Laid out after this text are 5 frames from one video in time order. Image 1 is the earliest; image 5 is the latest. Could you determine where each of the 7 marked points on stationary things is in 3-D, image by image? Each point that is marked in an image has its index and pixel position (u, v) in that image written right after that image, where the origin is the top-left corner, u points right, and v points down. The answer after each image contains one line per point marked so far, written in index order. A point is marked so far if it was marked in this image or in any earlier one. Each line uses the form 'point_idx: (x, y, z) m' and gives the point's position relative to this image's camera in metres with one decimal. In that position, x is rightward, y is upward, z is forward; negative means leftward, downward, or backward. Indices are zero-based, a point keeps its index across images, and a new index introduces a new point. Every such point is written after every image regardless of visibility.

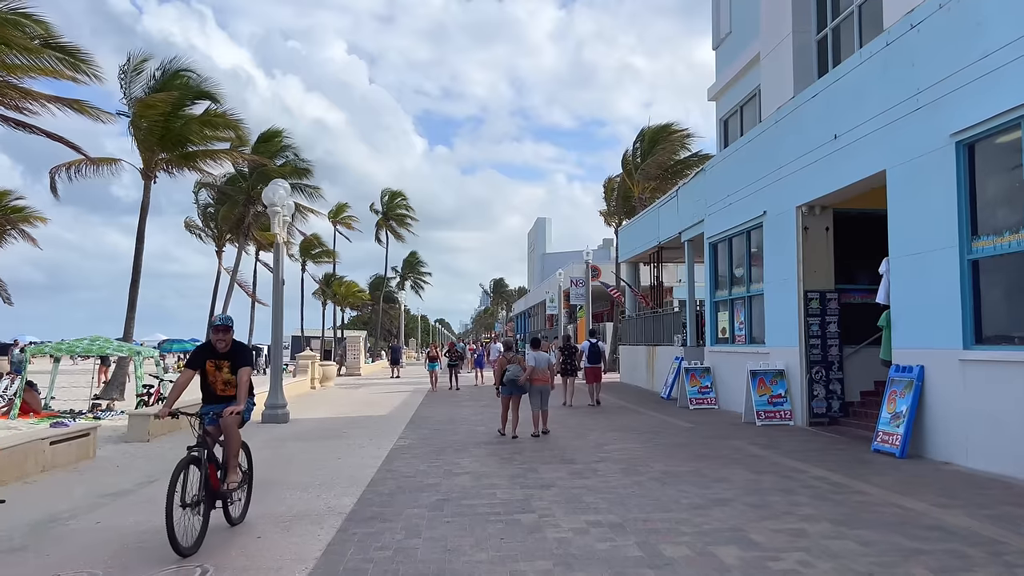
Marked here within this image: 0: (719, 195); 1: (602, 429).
0: (+4.6, +2.1, +17.2) m
1: (+1.5, -2.3, +12.7) m
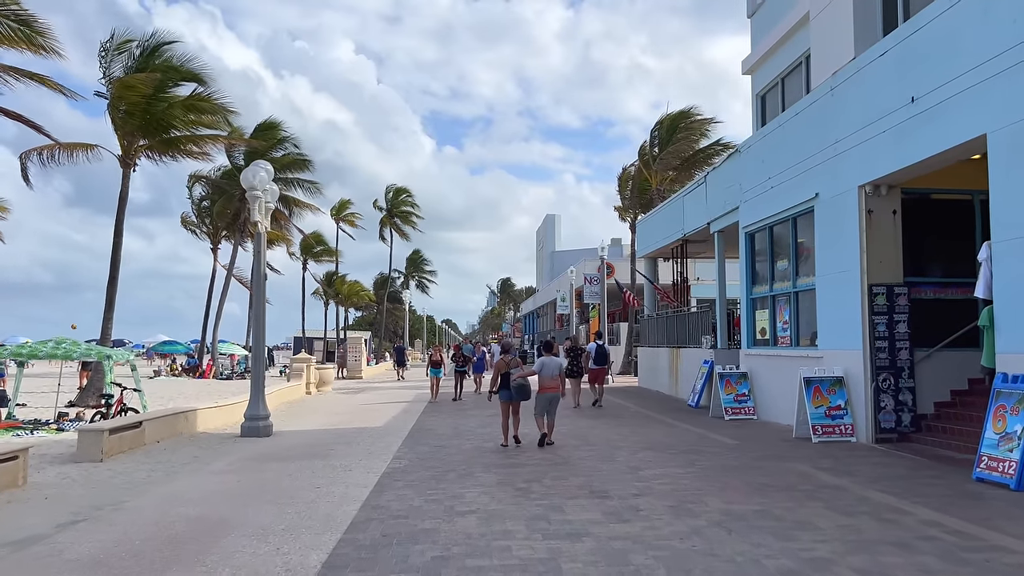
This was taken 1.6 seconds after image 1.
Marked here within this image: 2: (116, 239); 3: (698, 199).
0: (+4.8, +2.2, +15.3) m
1: (+1.7, -2.2, +10.8) m
2: (-10.2, +1.3, +19.9) m
3: (+4.7, +2.3, +19.4) m
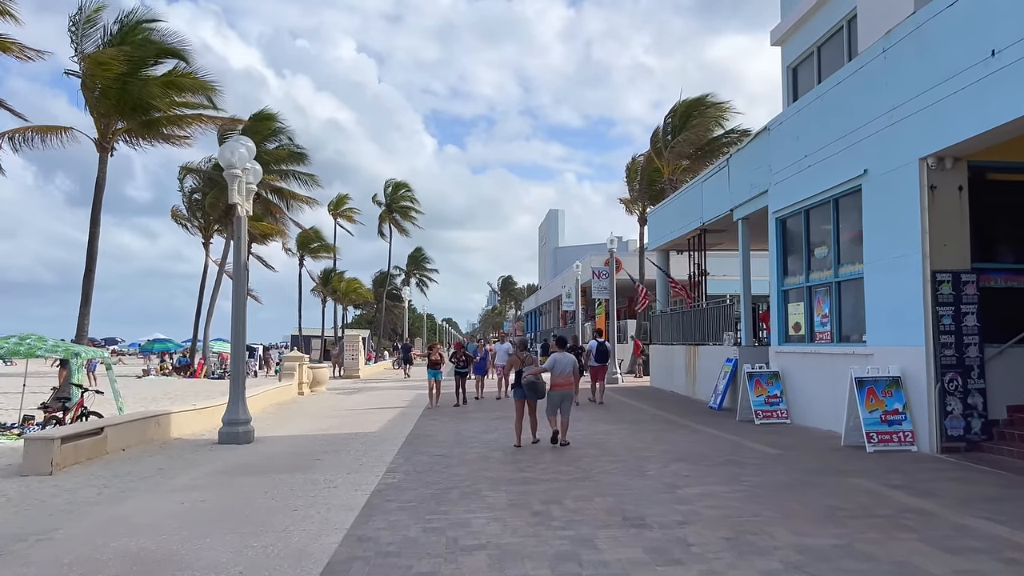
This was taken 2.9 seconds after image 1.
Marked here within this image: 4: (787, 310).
0: (+4.9, +2.3, +13.9) m
1: (+1.8, -2.1, +9.4) m
2: (-10.0, +1.4, +18.5) m
3: (+4.8, +2.4, +18.0) m
4: (+5.0, -0.4, +14.0) m
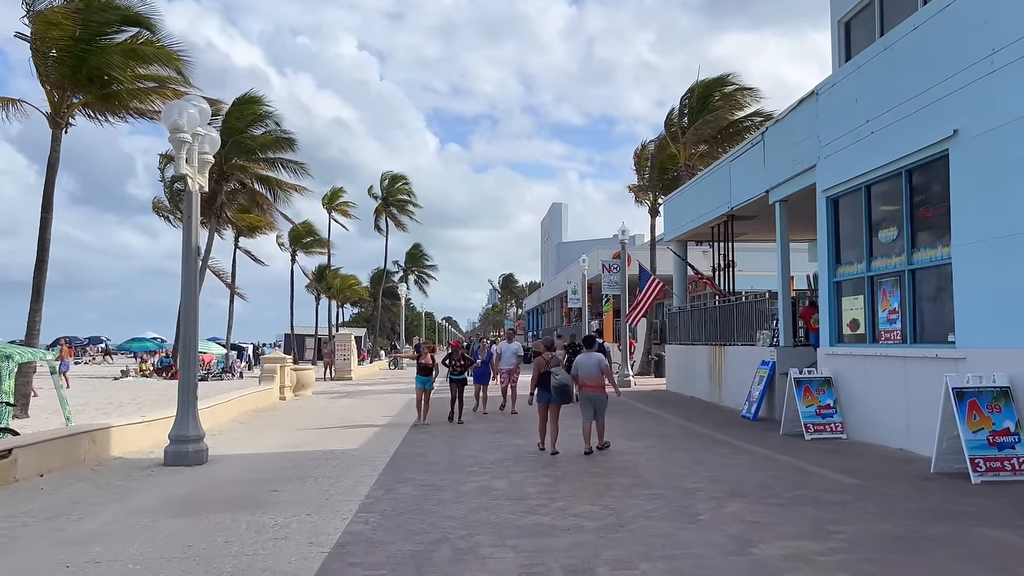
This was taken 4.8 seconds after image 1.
0: (+5.0, +2.5, +11.8) m
1: (+1.9, -1.9, +7.3) m
2: (-9.9, +1.6, +16.4) m
3: (+4.9, +2.6, +15.9) m
4: (+5.1, -0.3, +12.0) m
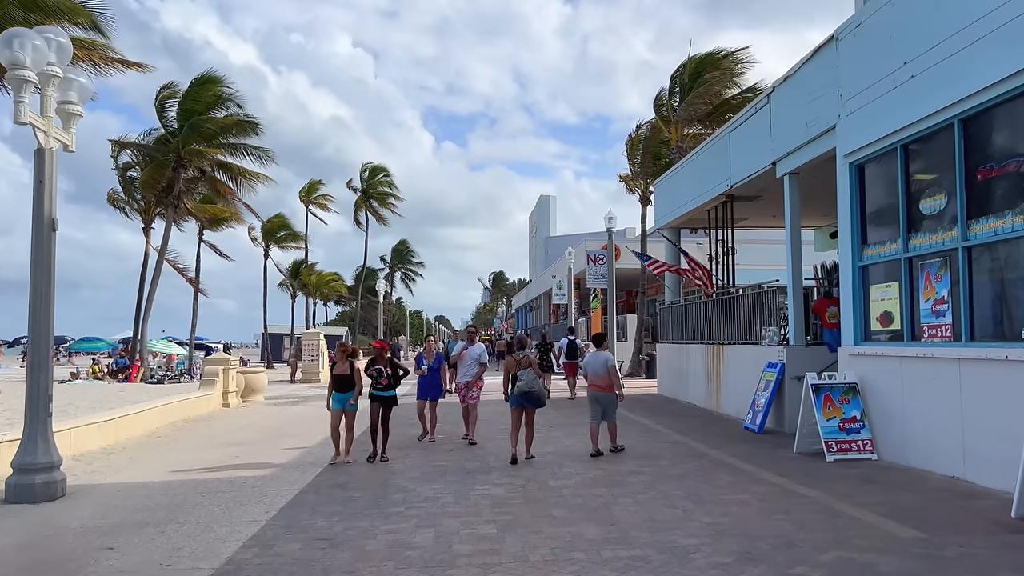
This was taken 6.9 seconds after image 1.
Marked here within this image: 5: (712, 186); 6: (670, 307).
0: (+4.4, +2.6, +9.6) m
1: (+1.3, -1.8, +5.1) m
2: (-10.6, +1.7, +14.1) m
3: (+4.3, +2.8, +13.7) m
4: (+4.5, -0.1, +9.7) m
5: (+4.2, +2.1, +16.0) m
6: (+3.9, -0.5, +19.0) m
